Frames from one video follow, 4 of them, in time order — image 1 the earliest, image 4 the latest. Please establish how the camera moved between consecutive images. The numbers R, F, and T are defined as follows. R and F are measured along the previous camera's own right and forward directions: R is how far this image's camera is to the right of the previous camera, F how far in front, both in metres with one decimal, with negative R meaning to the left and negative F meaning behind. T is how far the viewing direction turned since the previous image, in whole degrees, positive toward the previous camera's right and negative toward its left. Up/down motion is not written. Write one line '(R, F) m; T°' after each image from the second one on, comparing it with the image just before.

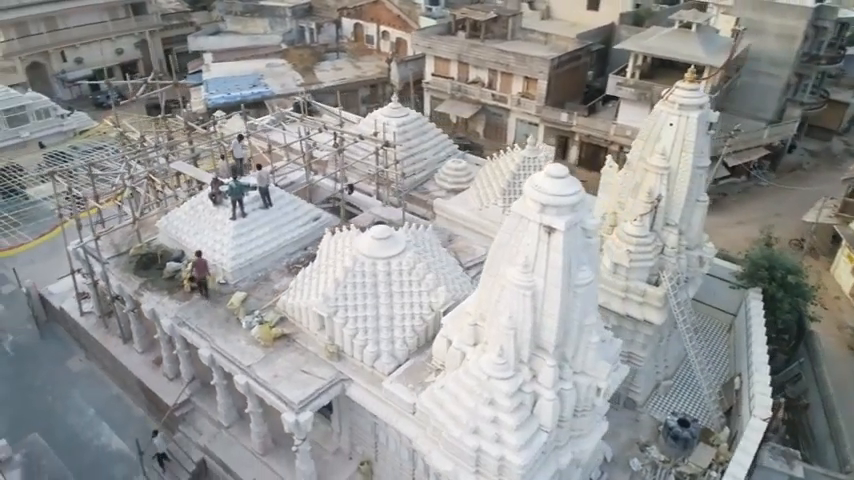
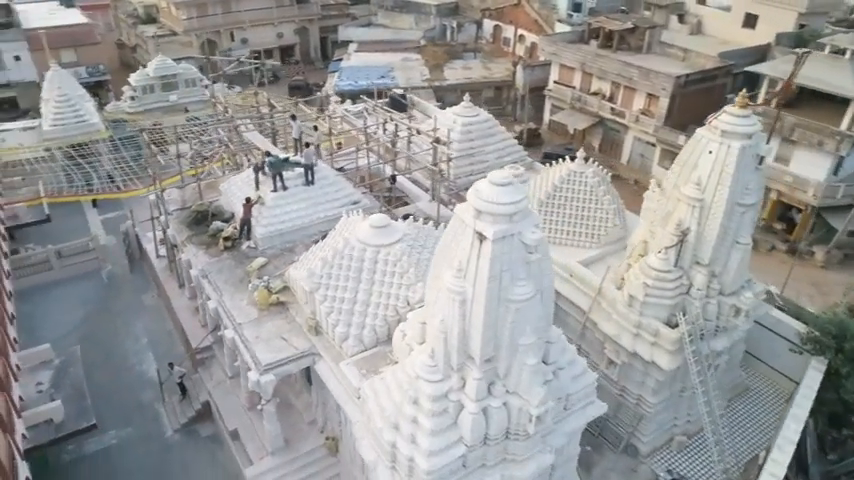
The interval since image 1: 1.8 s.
(+3.4, +0.4) m; -15°
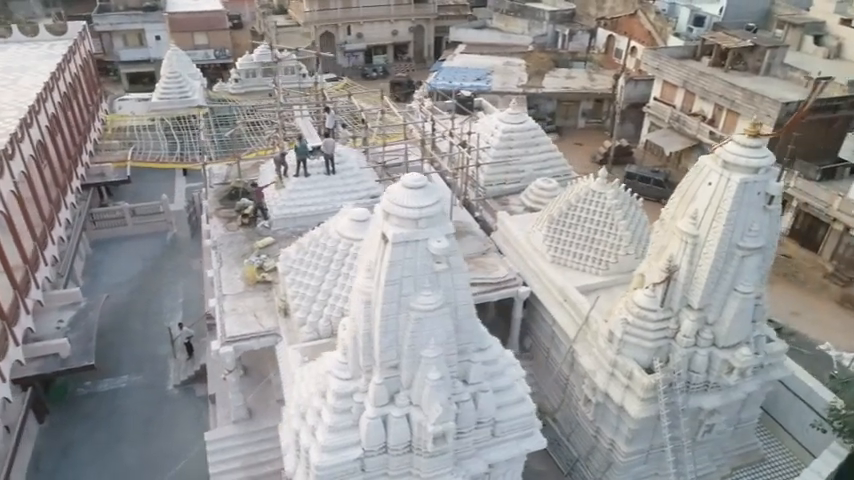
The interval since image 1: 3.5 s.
(+3.2, +0.6) m; -12°
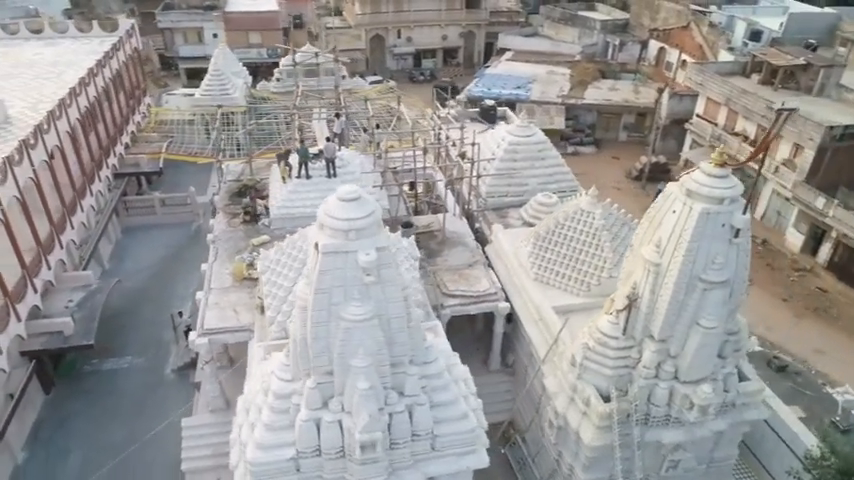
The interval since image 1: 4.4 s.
(+1.9, 0.0) m; -6°
